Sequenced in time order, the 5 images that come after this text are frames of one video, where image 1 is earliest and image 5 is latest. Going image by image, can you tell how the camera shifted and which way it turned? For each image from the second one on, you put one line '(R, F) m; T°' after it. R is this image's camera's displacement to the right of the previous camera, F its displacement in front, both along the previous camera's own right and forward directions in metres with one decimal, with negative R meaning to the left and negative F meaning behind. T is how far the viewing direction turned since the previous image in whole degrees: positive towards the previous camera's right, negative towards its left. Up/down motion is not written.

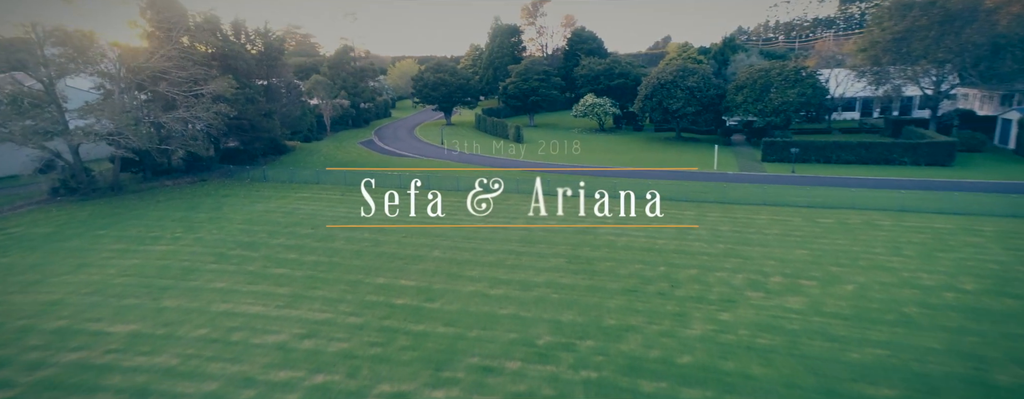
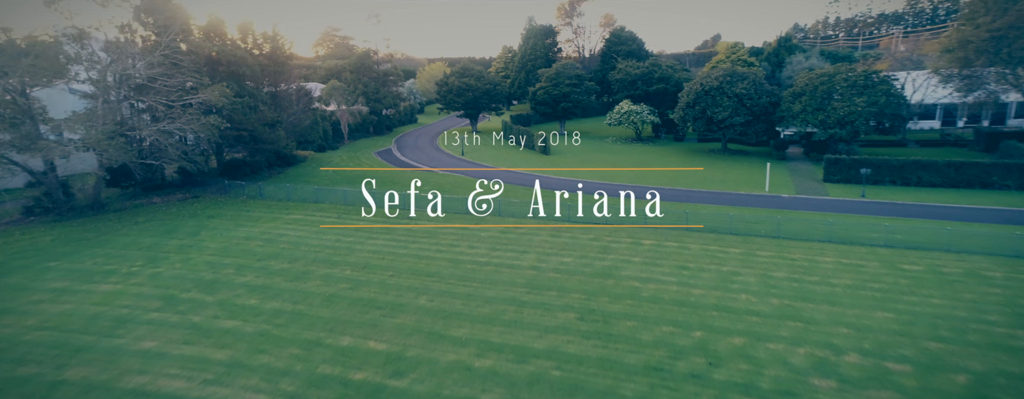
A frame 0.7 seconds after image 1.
(+1.1, +3.3) m; -5°
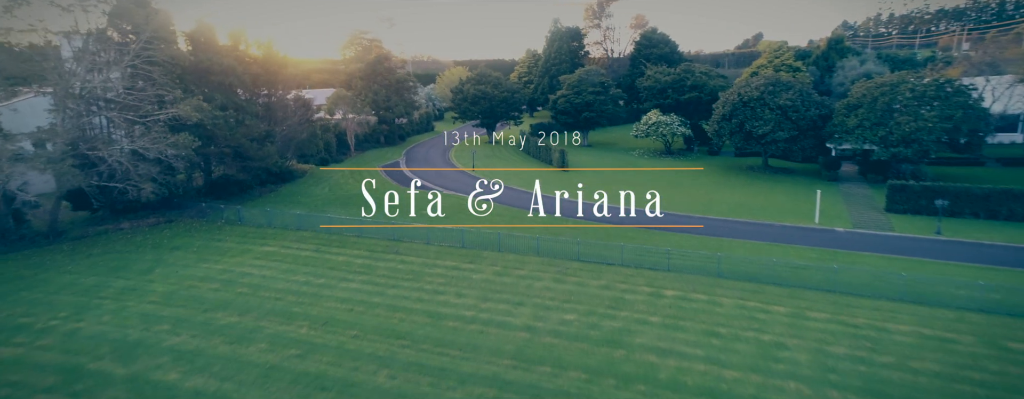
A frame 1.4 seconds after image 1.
(+1.2, +3.3) m; -4°
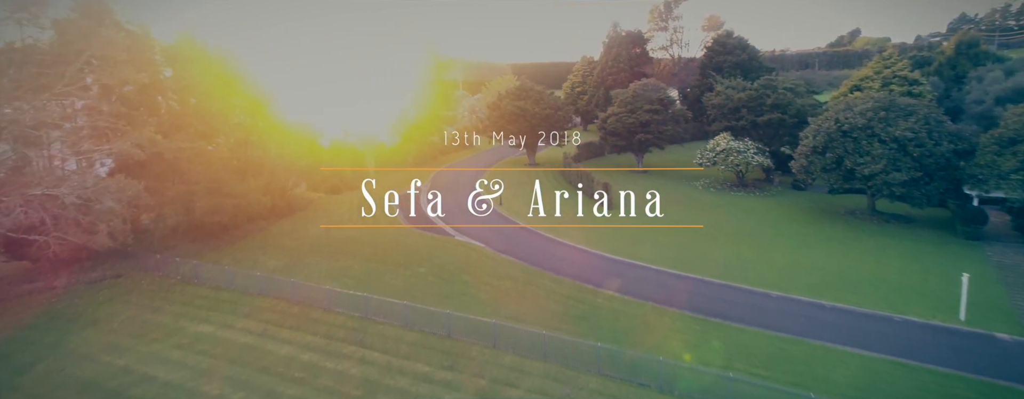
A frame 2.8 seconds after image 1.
(+1.9, +5.8) m; -7°
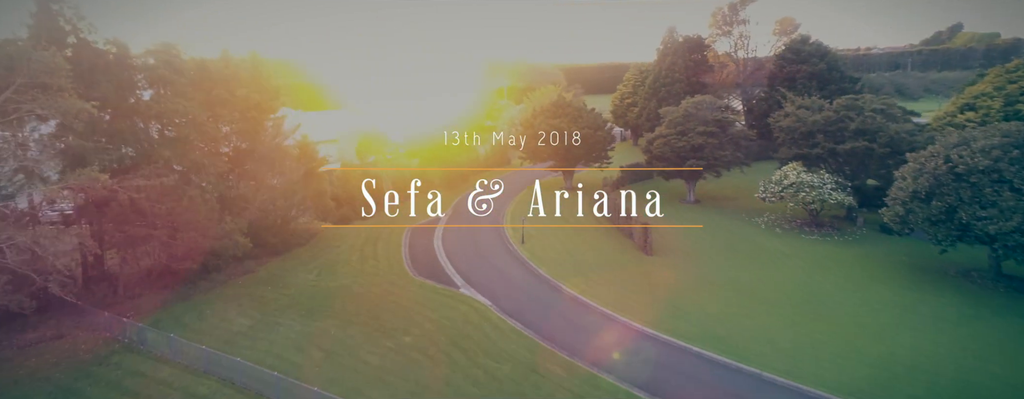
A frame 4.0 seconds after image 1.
(+1.8, +4.3) m; -6°
